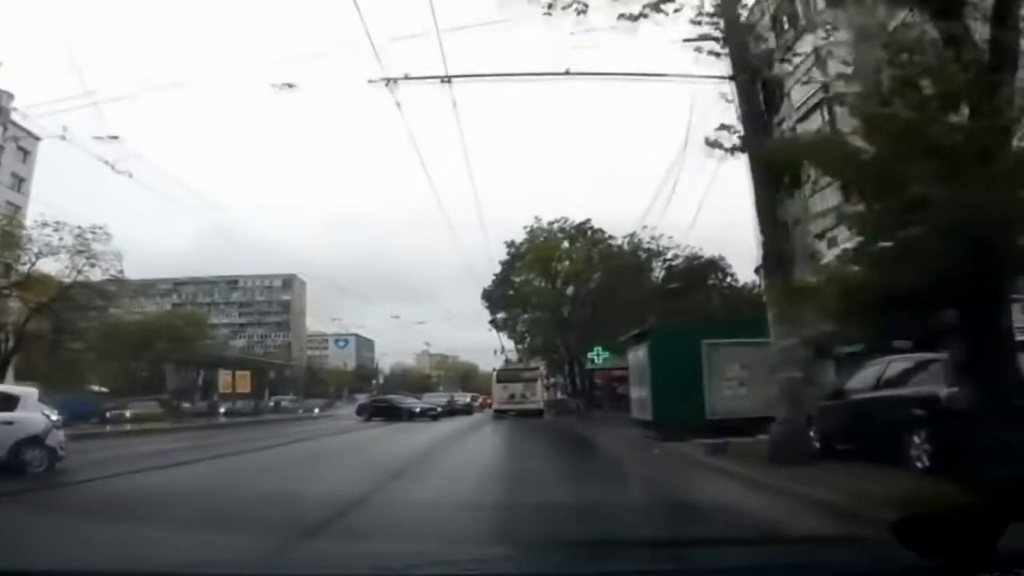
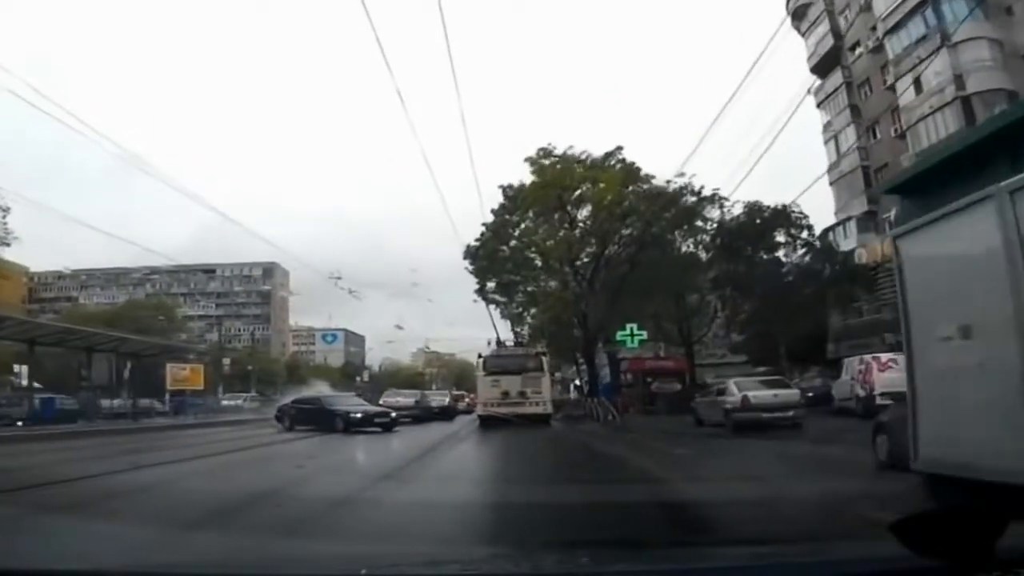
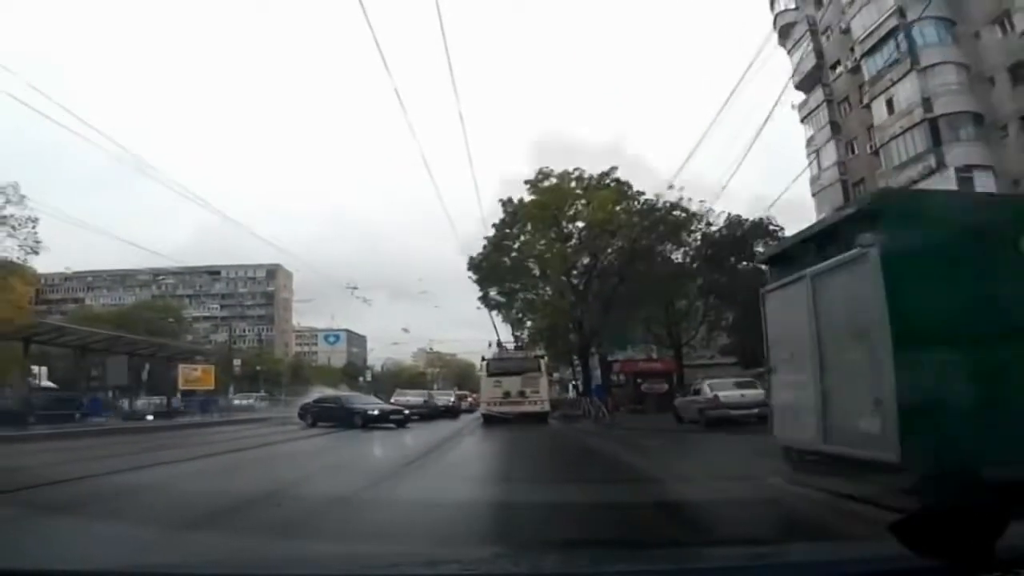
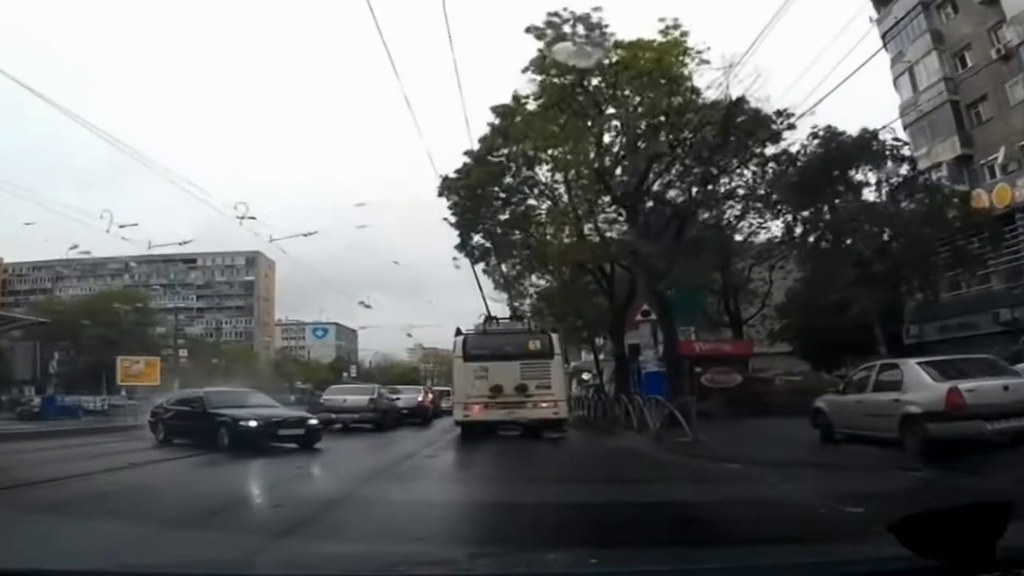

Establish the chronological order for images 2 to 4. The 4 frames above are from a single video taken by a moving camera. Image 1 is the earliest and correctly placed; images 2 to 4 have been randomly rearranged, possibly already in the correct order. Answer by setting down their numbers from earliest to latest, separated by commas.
2, 3, 4
